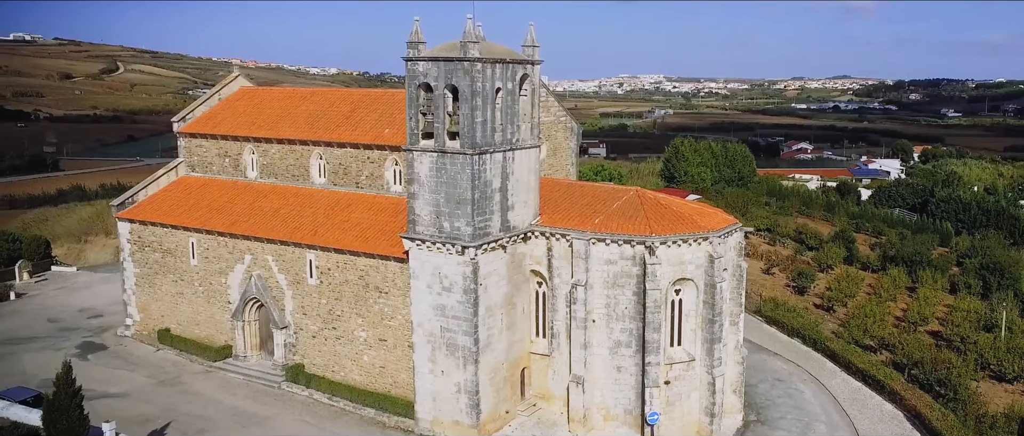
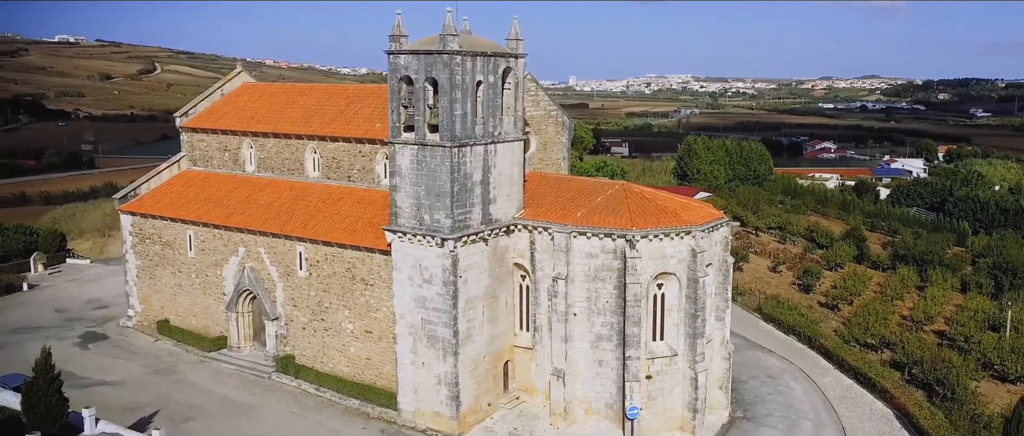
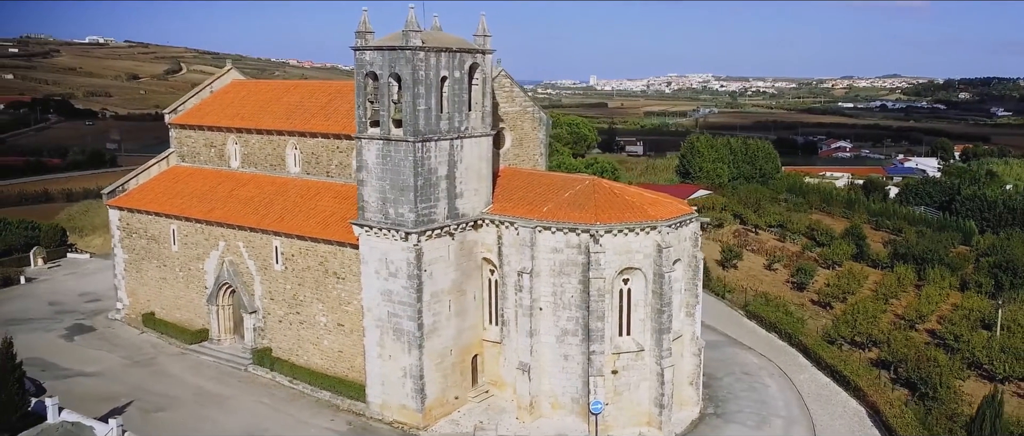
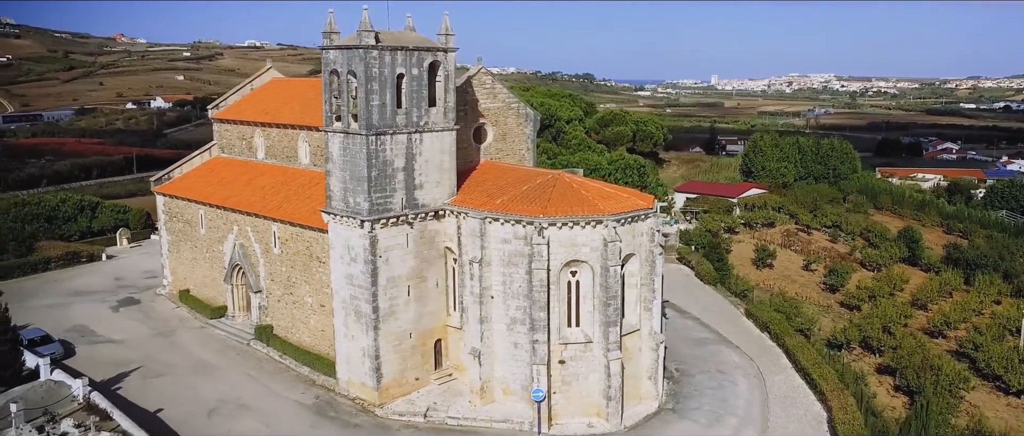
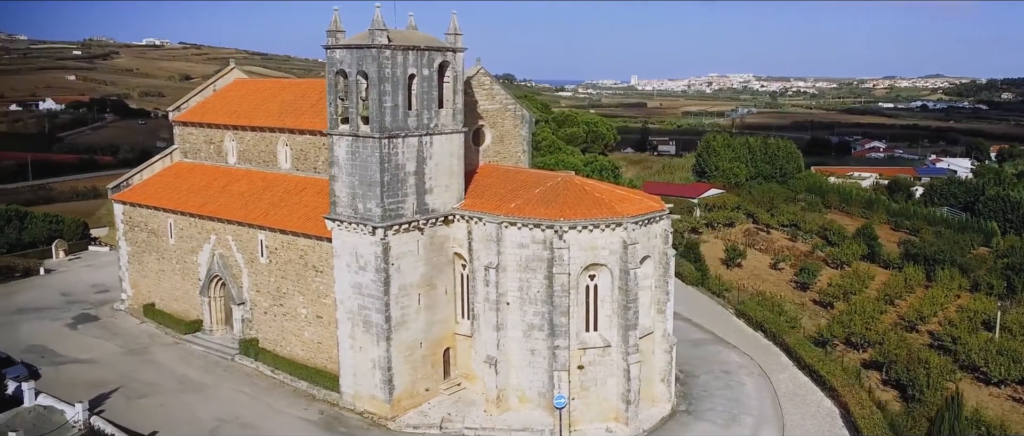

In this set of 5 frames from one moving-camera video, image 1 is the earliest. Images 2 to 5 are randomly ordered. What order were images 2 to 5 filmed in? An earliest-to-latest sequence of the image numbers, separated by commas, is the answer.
2, 3, 5, 4
